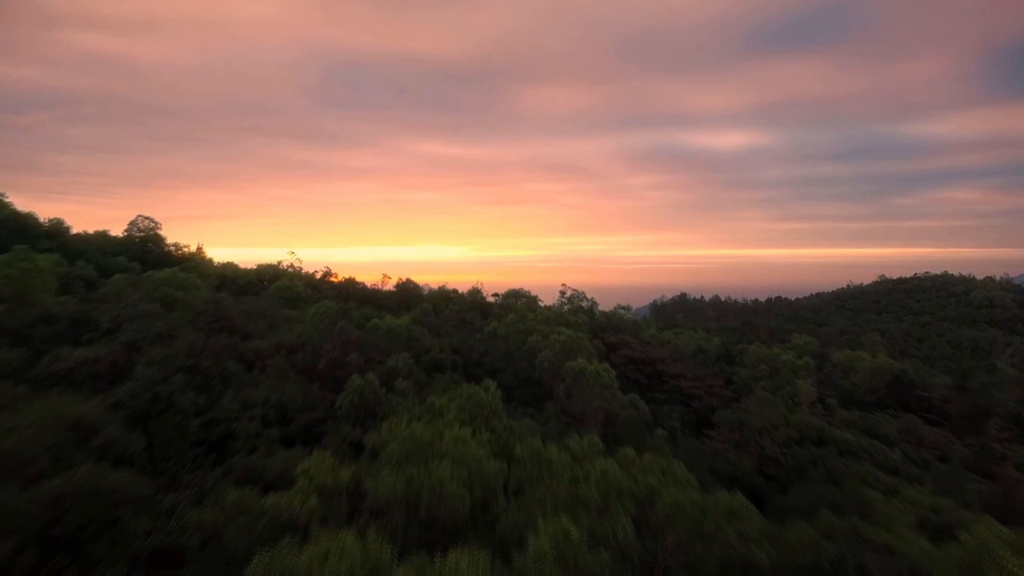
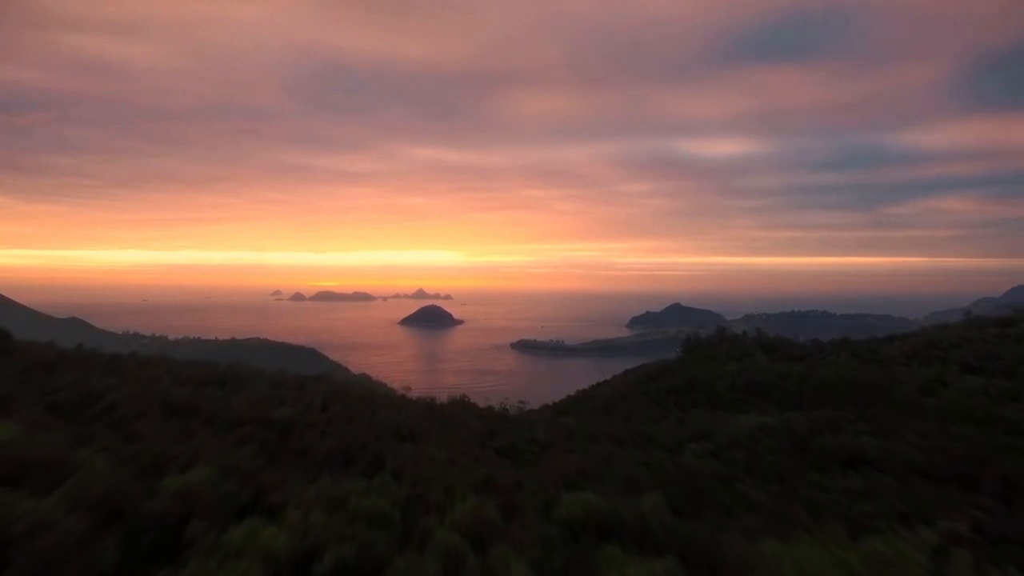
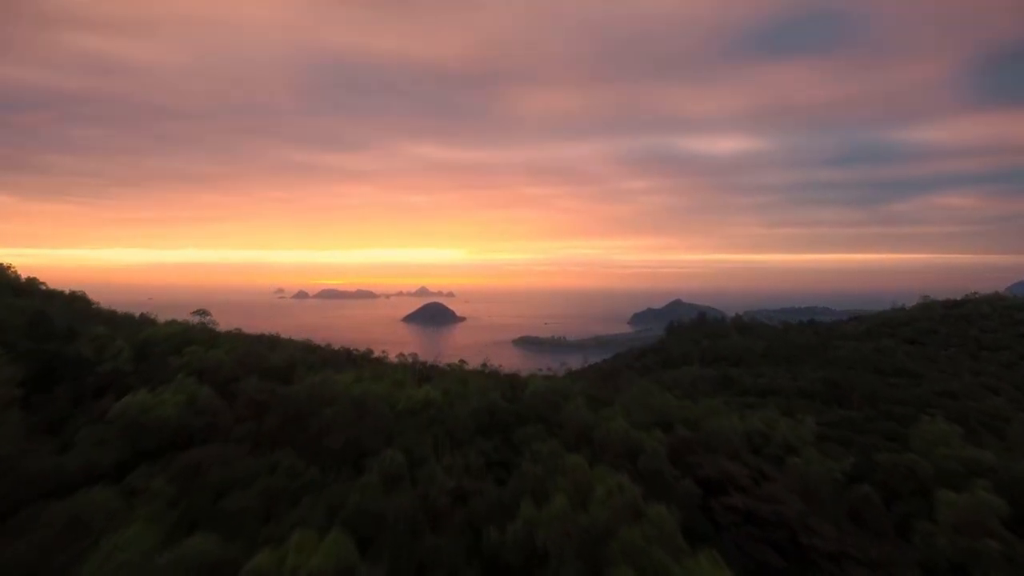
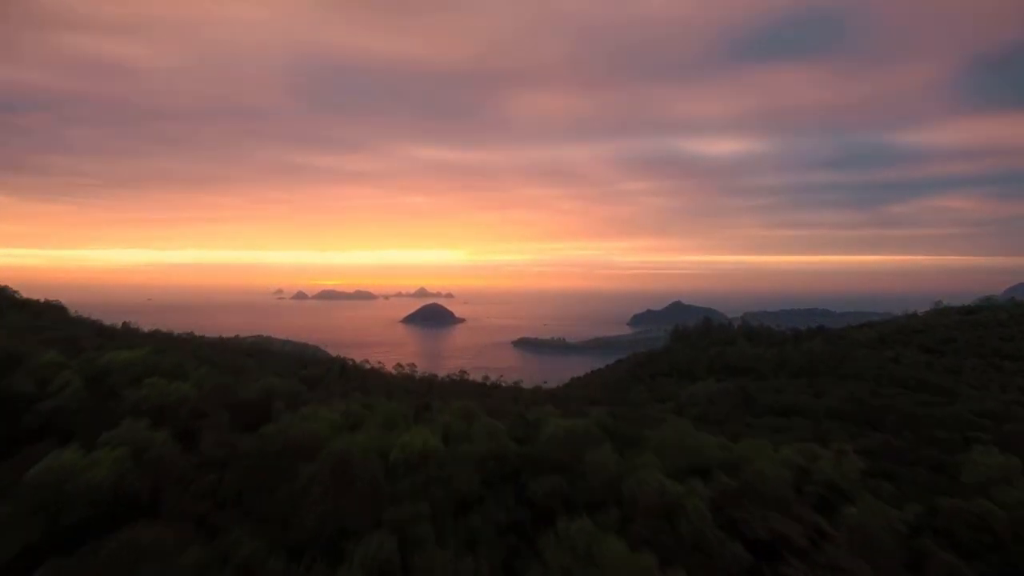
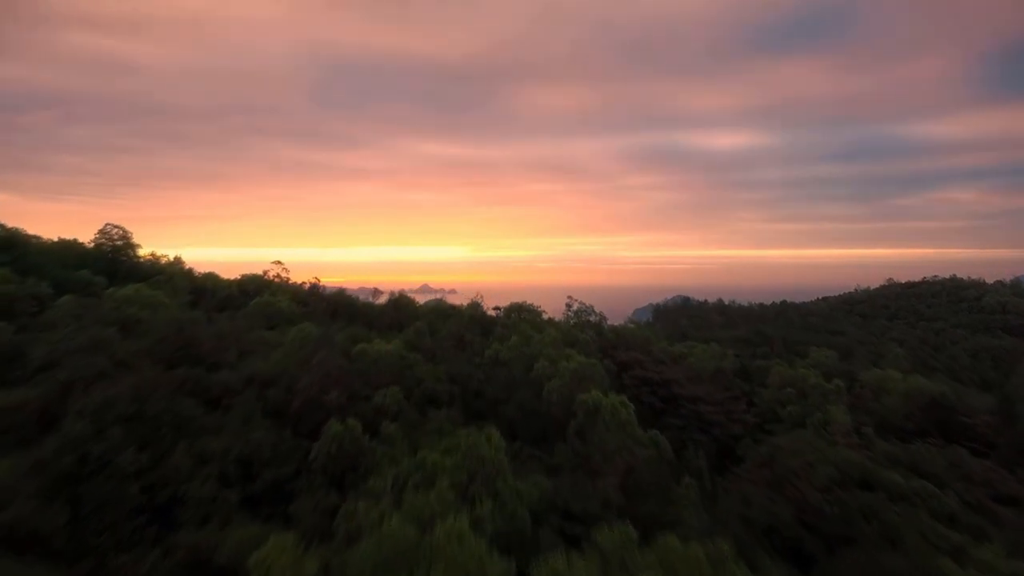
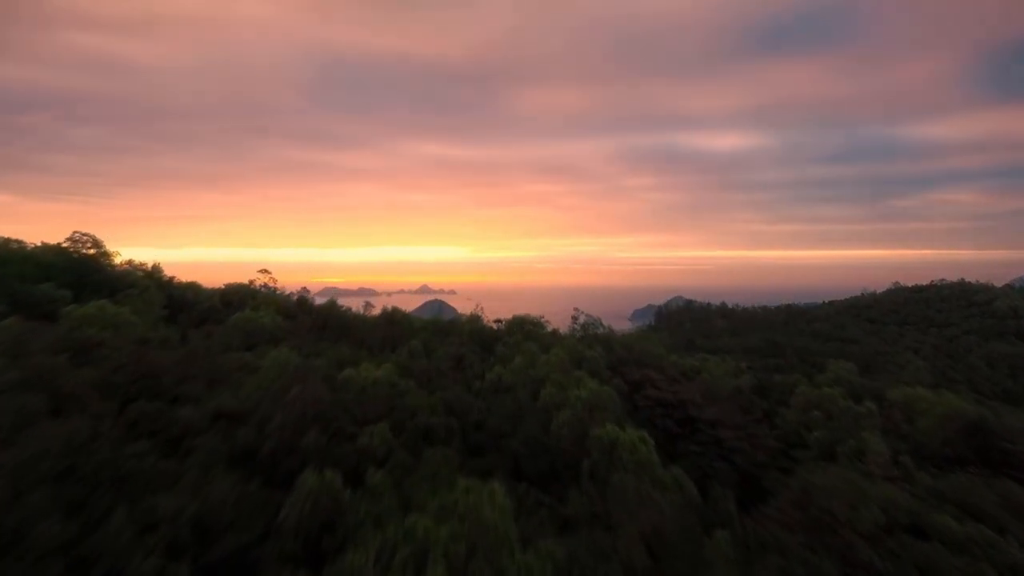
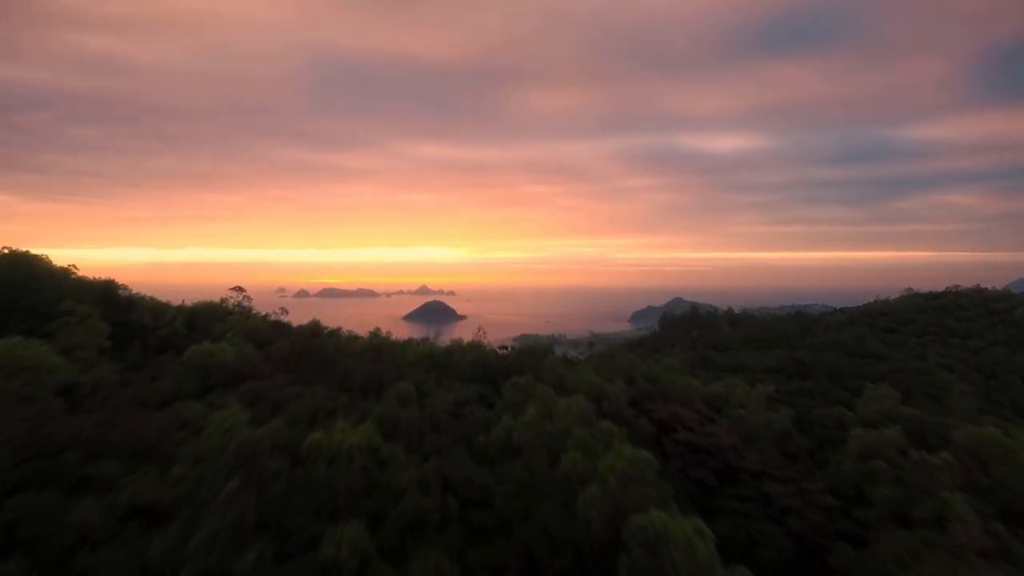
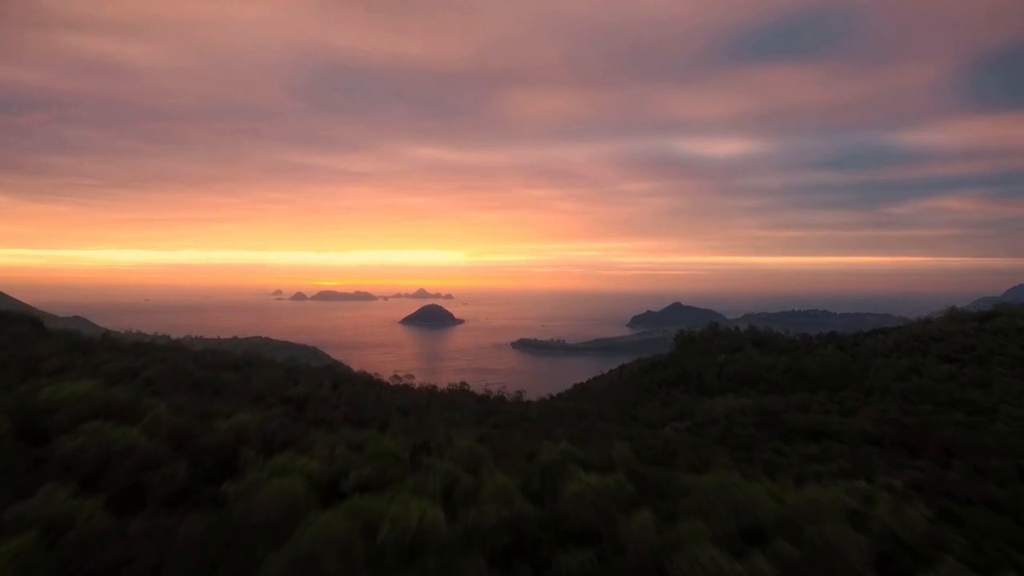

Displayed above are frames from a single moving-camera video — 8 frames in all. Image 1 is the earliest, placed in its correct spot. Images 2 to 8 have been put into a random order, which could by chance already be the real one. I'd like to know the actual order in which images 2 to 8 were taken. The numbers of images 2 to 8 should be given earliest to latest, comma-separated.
5, 6, 7, 3, 4, 8, 2
